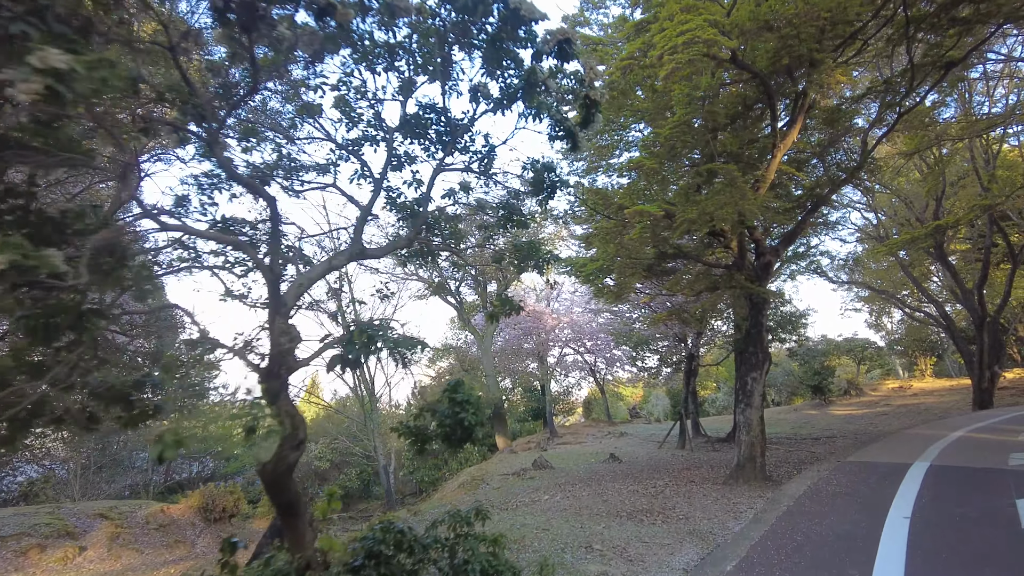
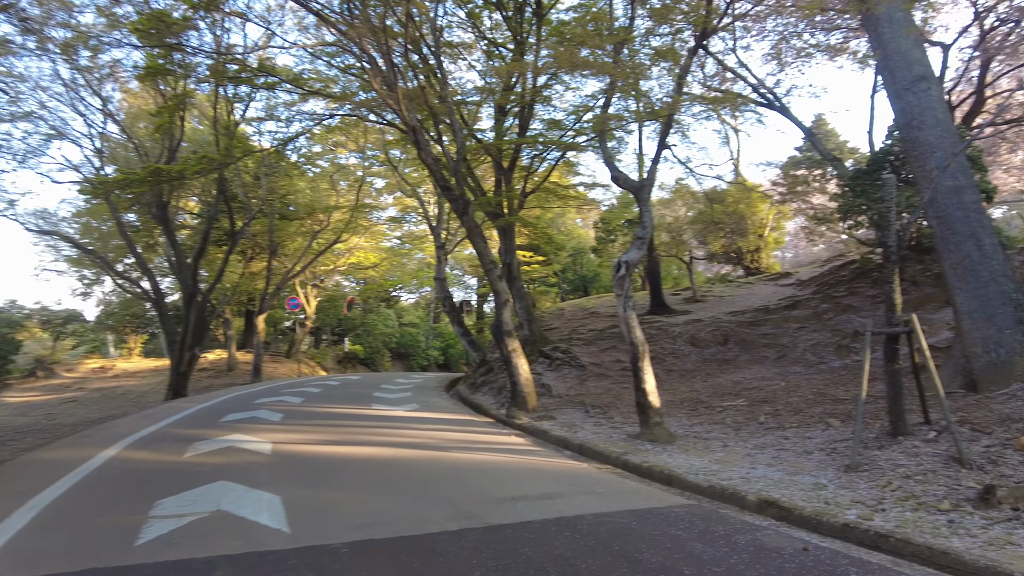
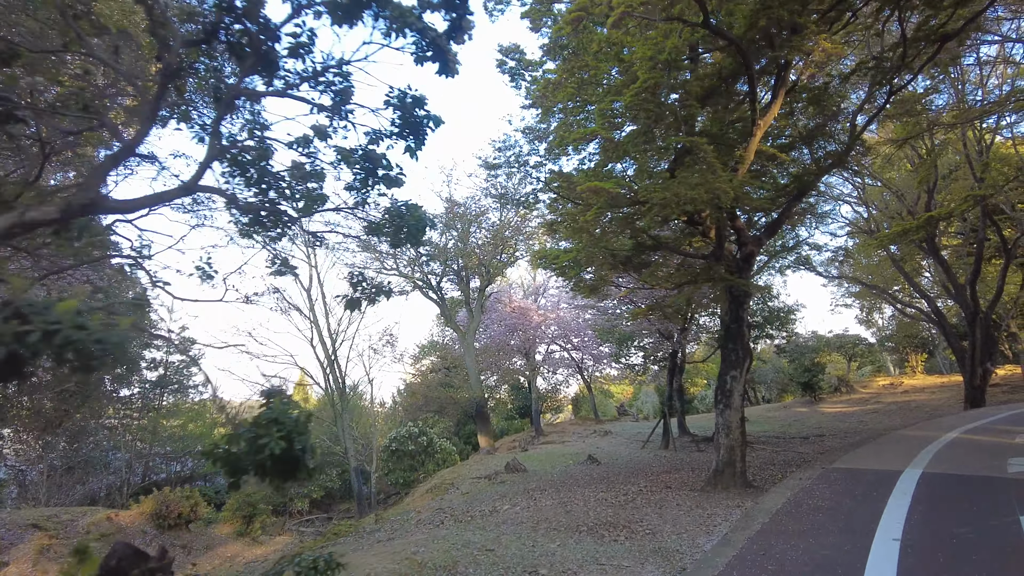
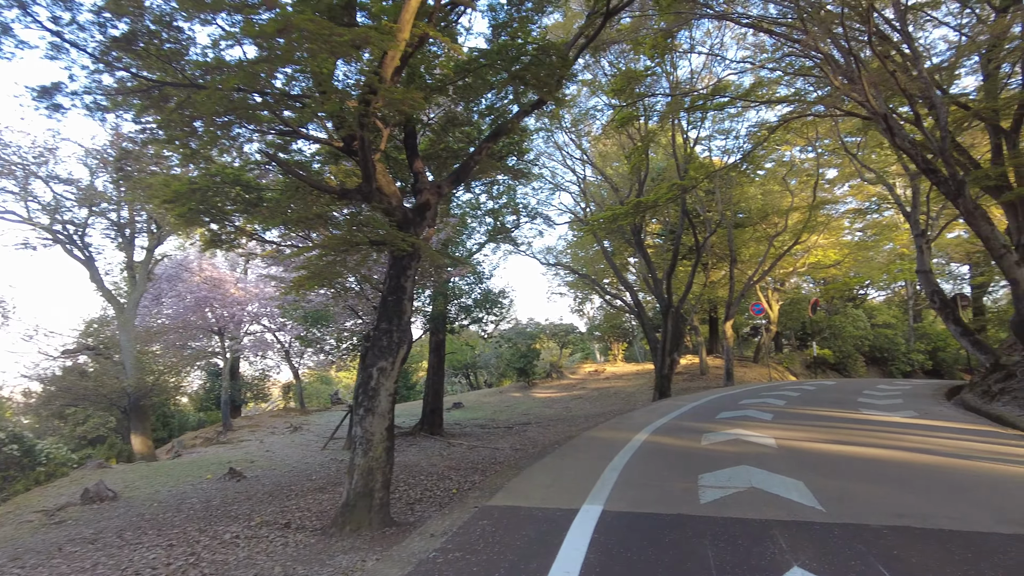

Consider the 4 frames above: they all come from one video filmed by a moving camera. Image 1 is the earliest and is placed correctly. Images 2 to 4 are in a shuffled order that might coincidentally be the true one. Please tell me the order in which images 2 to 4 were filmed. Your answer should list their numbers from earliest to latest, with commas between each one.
3, 4, 2
